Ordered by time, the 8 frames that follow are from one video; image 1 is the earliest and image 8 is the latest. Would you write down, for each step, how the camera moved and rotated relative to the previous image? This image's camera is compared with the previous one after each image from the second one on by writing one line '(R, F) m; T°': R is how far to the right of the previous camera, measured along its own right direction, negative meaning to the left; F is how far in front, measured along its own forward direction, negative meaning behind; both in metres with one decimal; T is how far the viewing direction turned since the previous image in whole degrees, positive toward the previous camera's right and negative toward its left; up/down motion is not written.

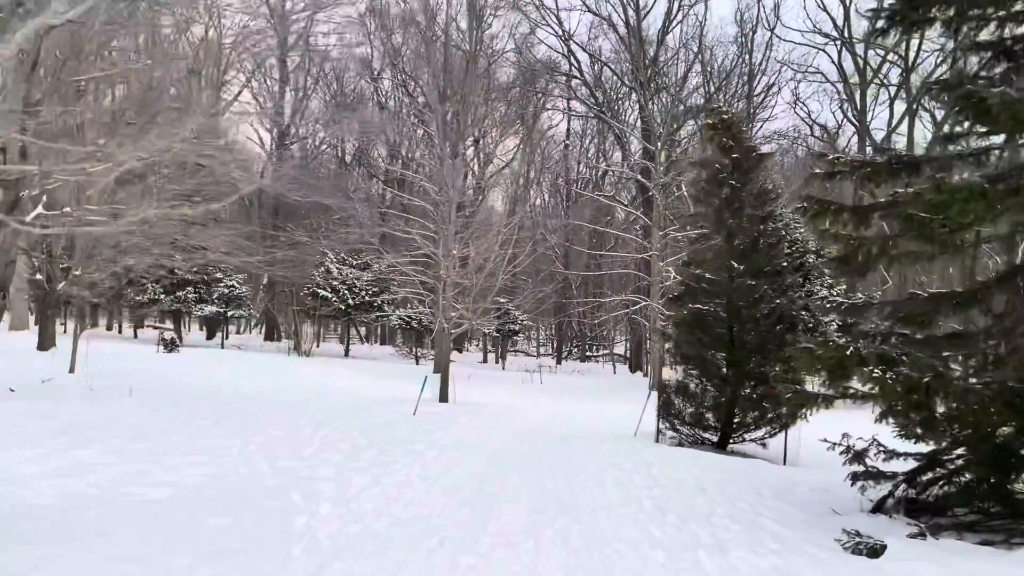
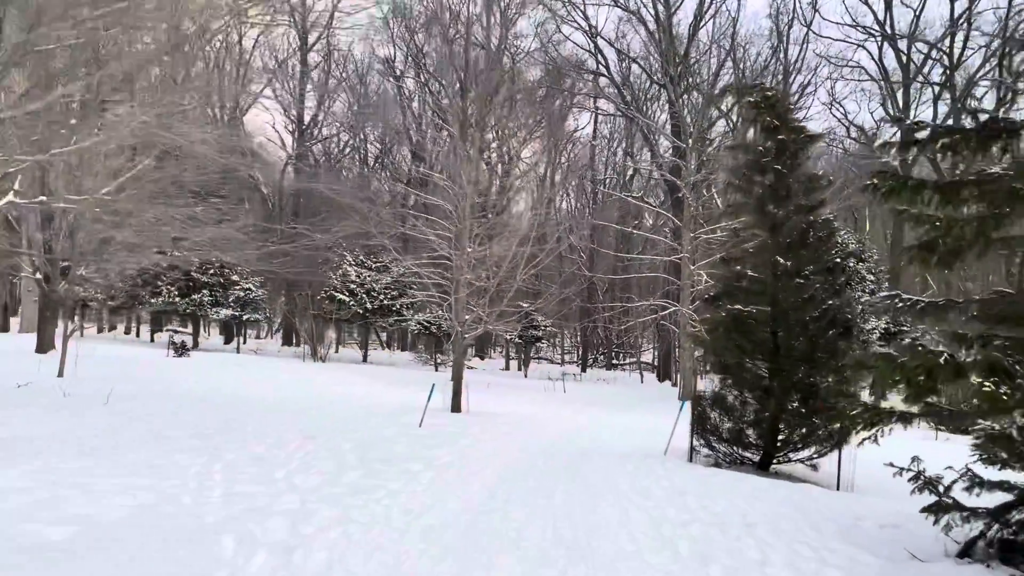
(+0.1, +0.9) m; -2°
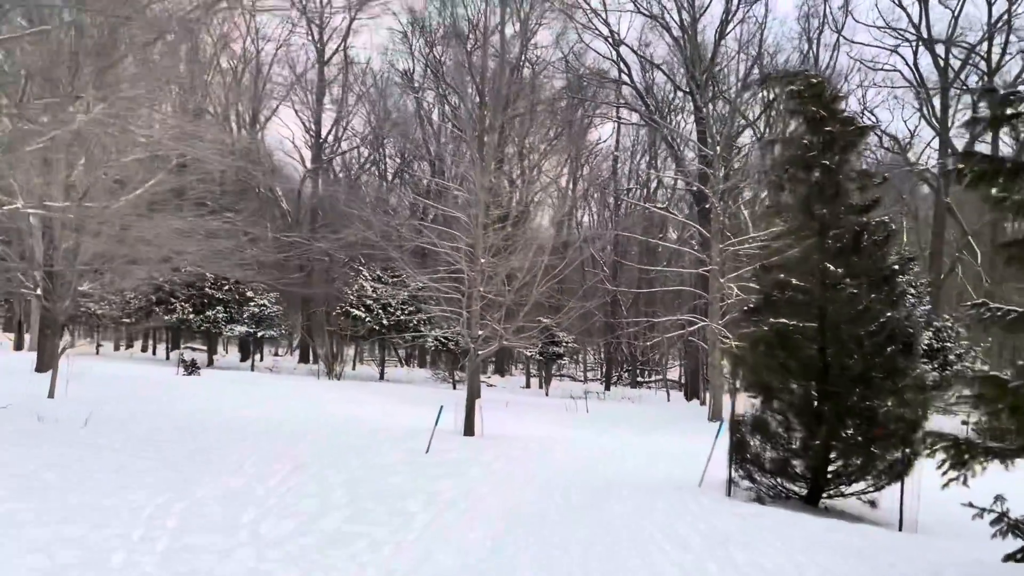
(+0.1, +0.8) m; -2°
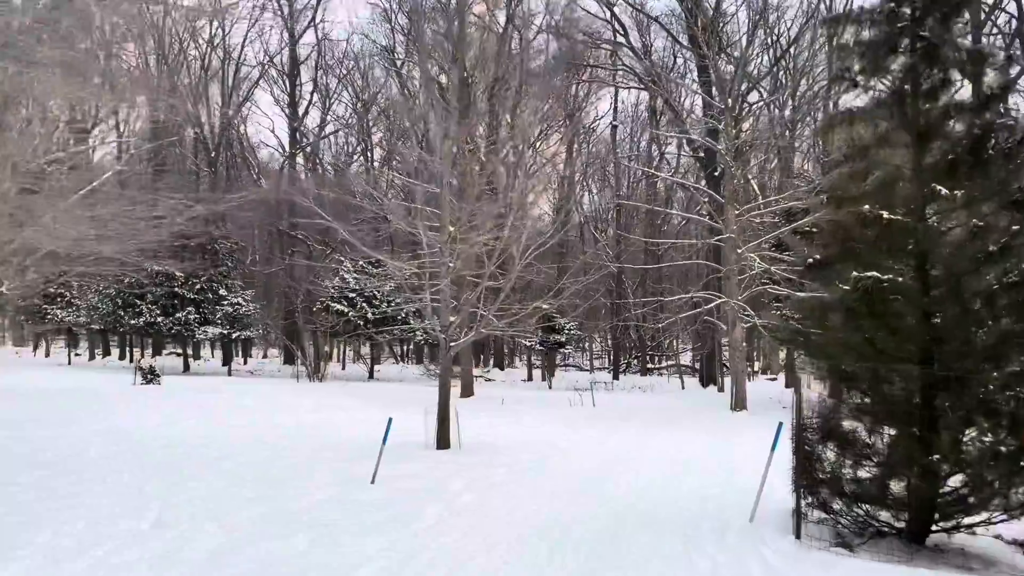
(+0.3, +2.0) m; 0°
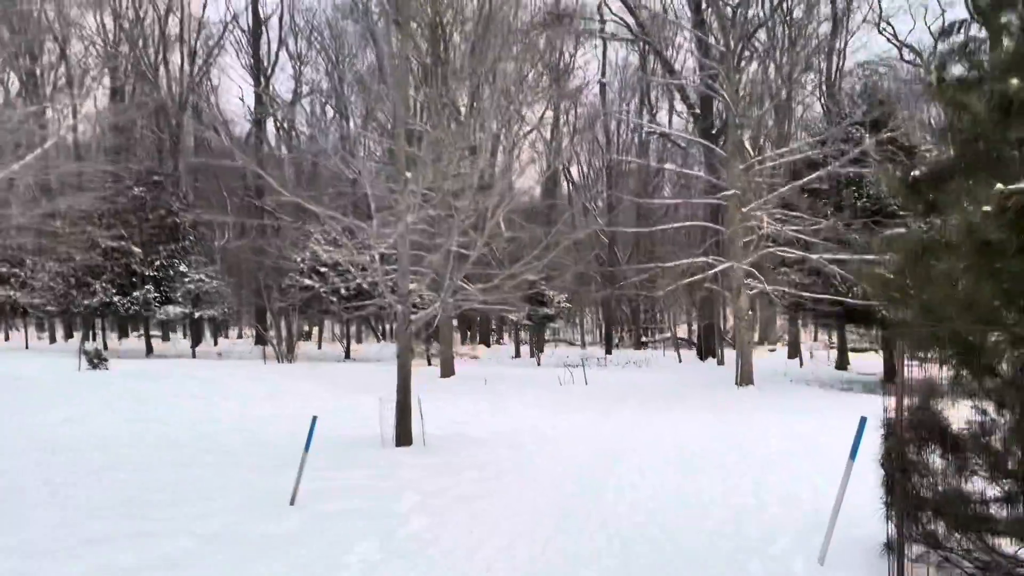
(+0.1, +1.5) m; +1°
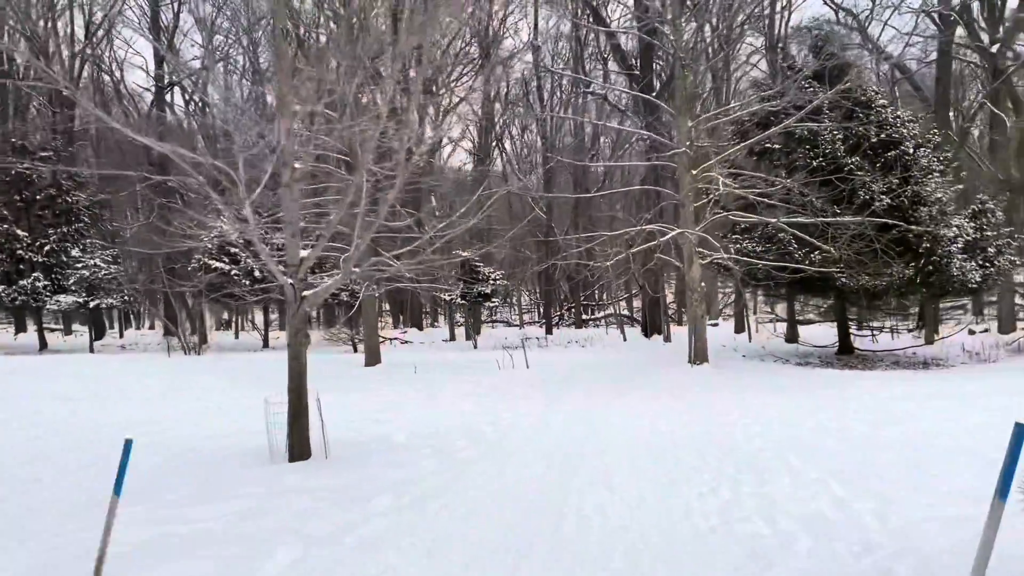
(+0.1, +1.4) m; +4°
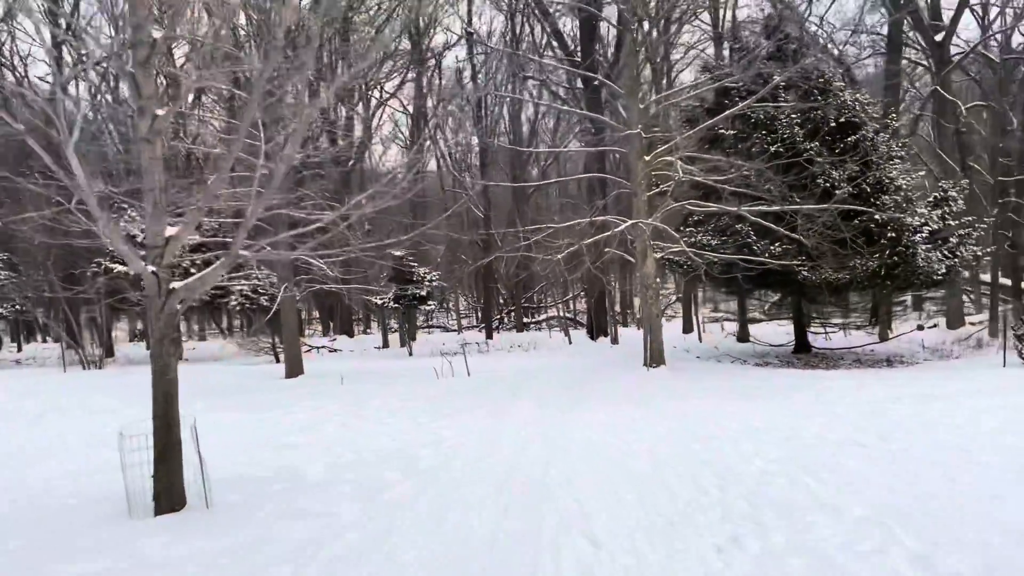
(0.0, +1.2) m; +4°
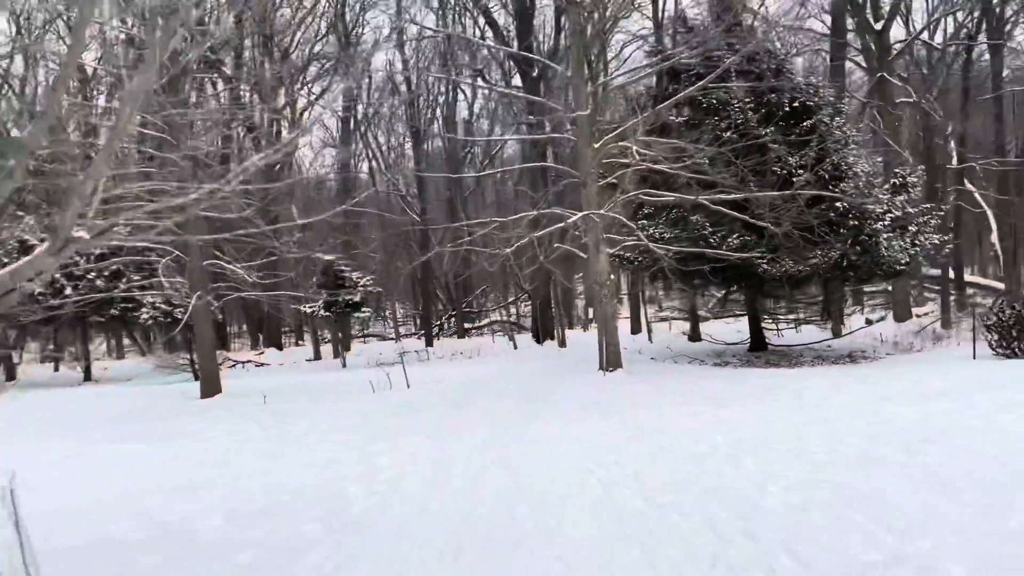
(-0.1, +1.0) m; +4°
